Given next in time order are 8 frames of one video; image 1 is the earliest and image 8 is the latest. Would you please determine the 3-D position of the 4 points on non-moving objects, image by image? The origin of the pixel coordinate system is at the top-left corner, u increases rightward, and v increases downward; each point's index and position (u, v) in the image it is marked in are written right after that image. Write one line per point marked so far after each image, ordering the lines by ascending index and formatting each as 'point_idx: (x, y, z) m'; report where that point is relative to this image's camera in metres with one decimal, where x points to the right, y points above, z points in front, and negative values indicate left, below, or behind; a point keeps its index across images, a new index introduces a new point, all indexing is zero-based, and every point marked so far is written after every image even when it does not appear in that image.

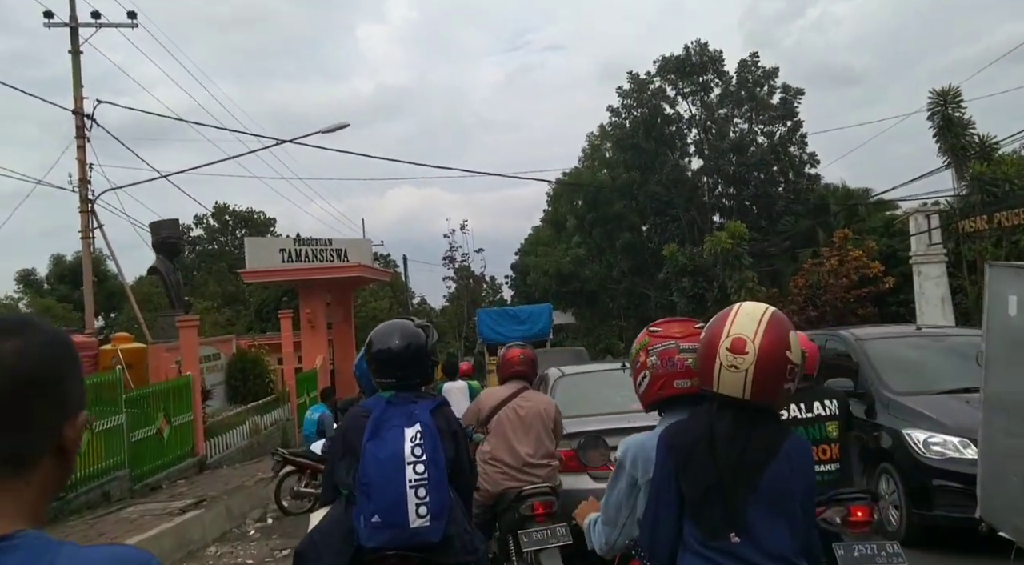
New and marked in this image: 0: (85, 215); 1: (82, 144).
0: (-6.0, +1.0, +11.2) m
1: (-6.0, +1.9, +11.1) m
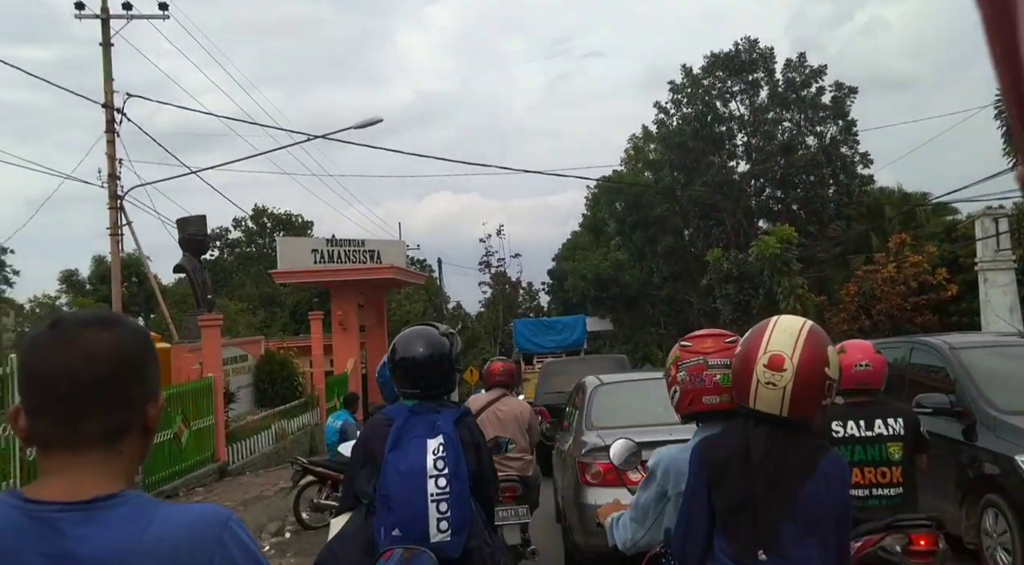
0: (-5.5, +1.0, +10.9) m
1: (-5.5, +2.0, +10.9) m
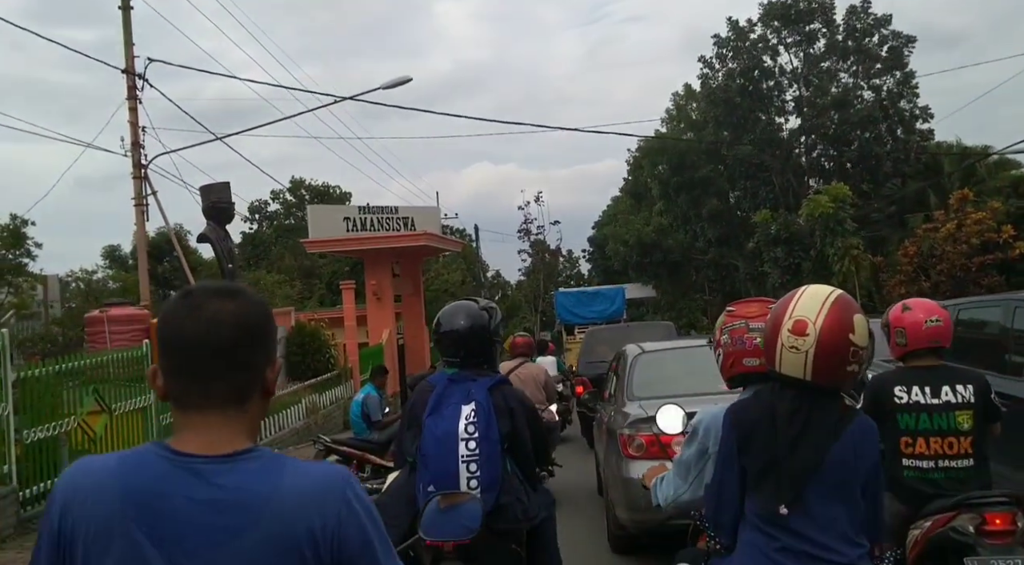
0: (-5.0, +1.4, +10.6) m
1: (-5.0, +2.3, +10.5) m
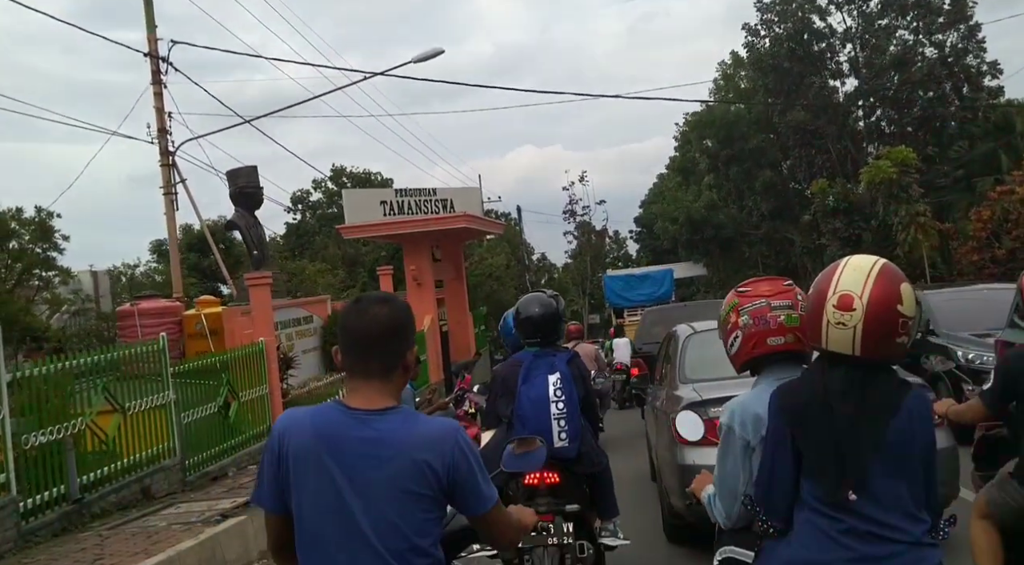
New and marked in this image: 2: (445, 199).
0: (-4.5, +1.5, +10.3) m
1: (-4.5, +2.5, +10.2) m
2: (-1.6, +2.1, +19.2) m
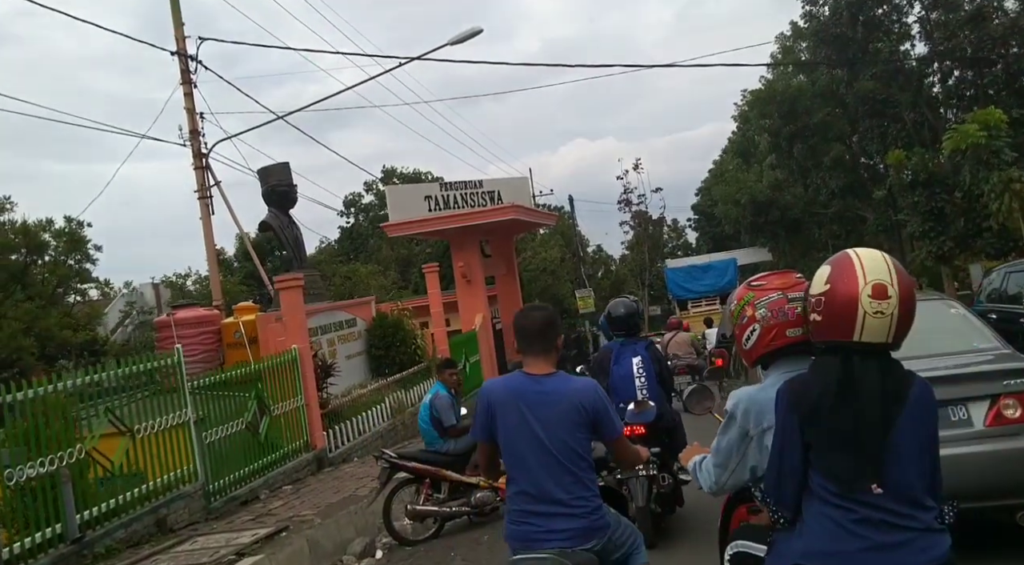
0: (-3.9, +1.4, +9.9) m
1: (-4.0, +2.3, +9.8) m
2: (-0.4, +2.1, +18.5) m
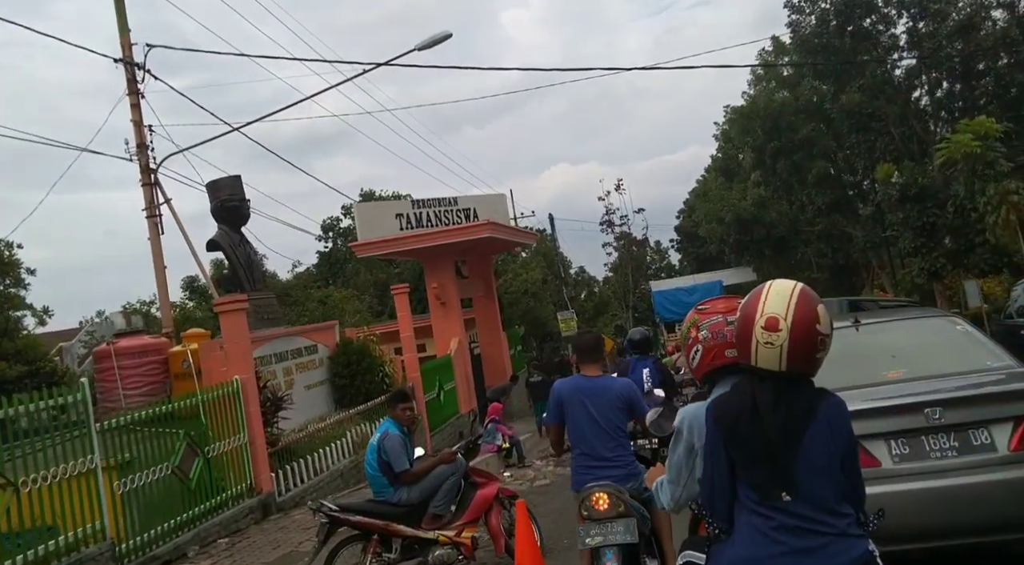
0: (-4.2, +1.1, +9.1) m
1: (-4.3, +2.1, +9.0) m
2: (-0.9, +1.6, +17.9) m
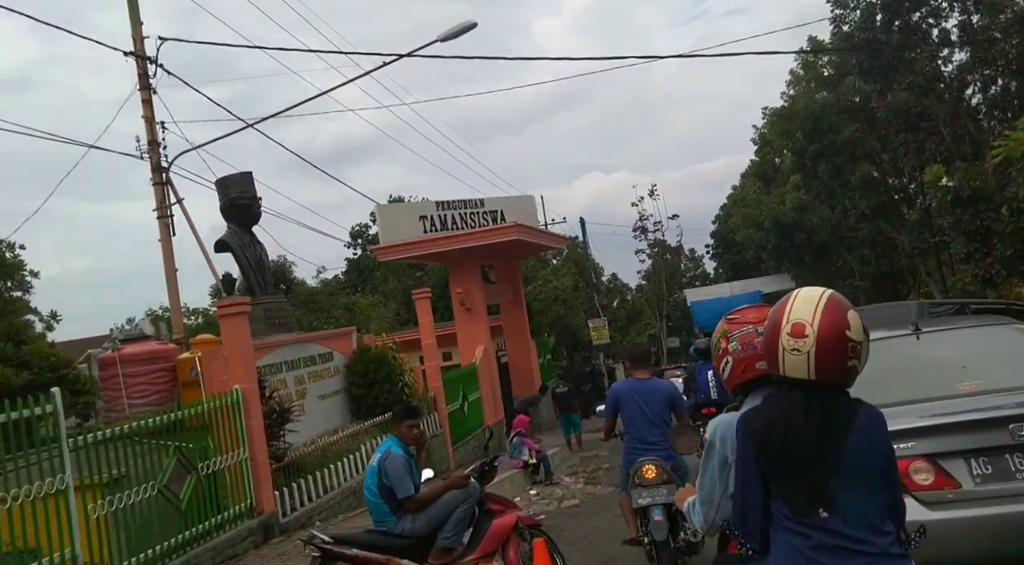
0: (-3.9, +1.1, +8.7) m
1: (-4.0, +2.0, +8.7) m
2: (-0.2, +1.5, +17.4) m
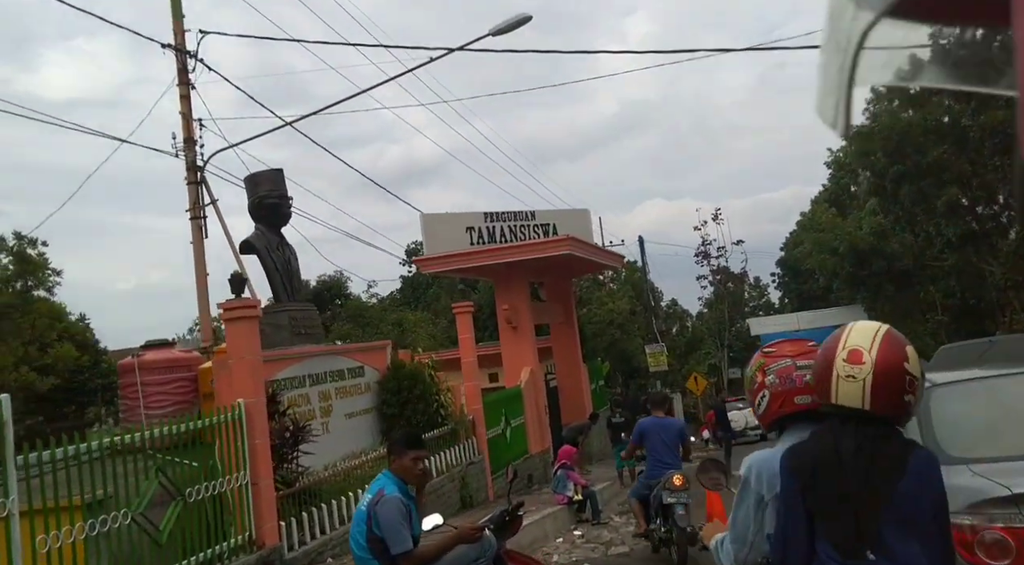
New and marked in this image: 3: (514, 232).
0: (-3.3, +1.0, +8.3) m
1: (-3.4, +2.0, +8.3) m
2: (+0.9, +1.1, +16.7) m
3: (+0.2, +0.9, +16.1) m
